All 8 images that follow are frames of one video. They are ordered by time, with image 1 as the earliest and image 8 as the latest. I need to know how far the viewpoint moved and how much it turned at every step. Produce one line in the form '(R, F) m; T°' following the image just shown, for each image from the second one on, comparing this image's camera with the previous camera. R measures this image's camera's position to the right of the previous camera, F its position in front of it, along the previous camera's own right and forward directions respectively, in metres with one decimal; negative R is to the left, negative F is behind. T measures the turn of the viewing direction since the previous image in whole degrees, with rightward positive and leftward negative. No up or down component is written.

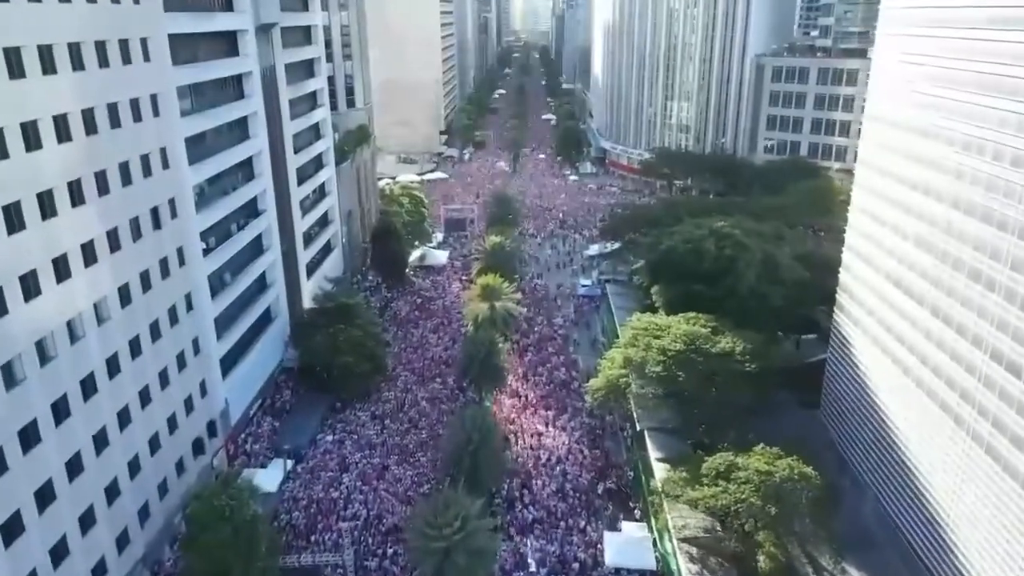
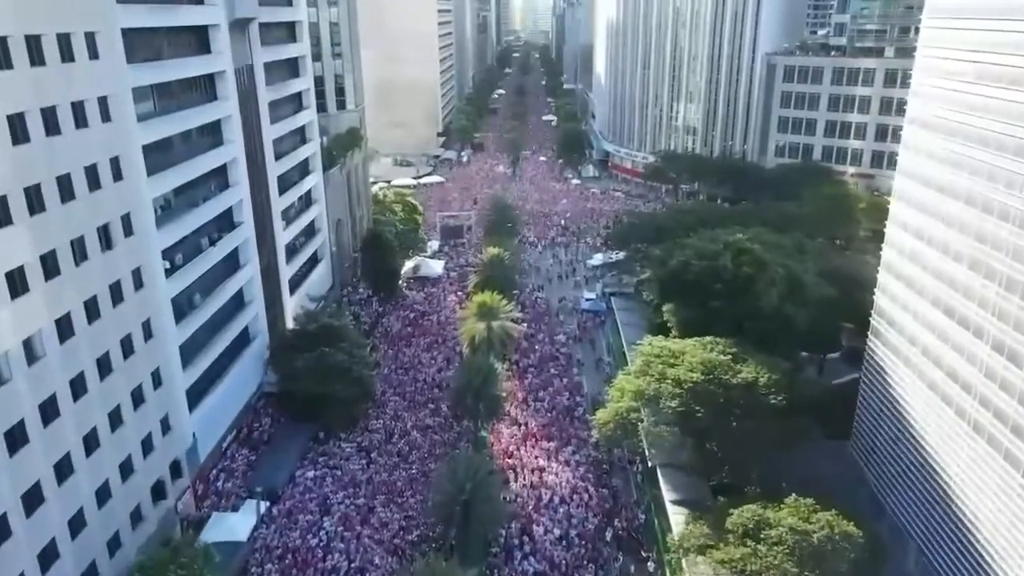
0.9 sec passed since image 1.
(+0.1, +3.6) m; 0°
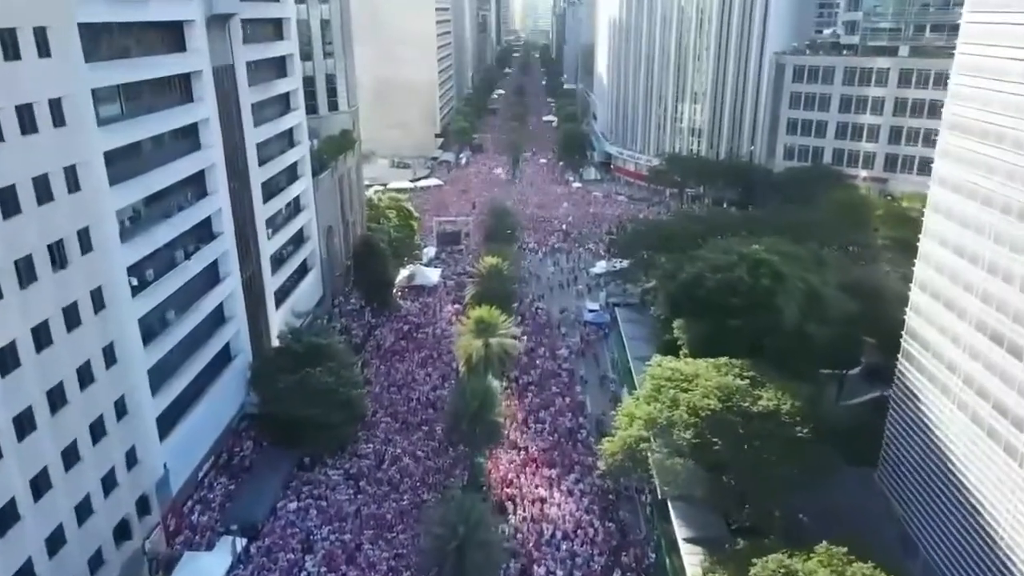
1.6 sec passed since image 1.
(0.0, +2.6) m; 0°
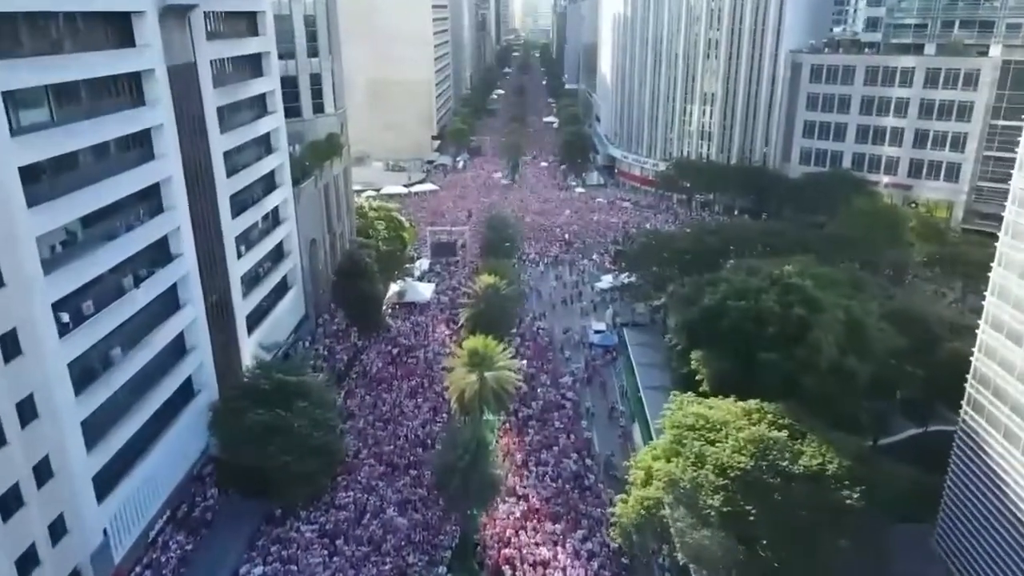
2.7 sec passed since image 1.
(+0.1, +4.4) m; 0°
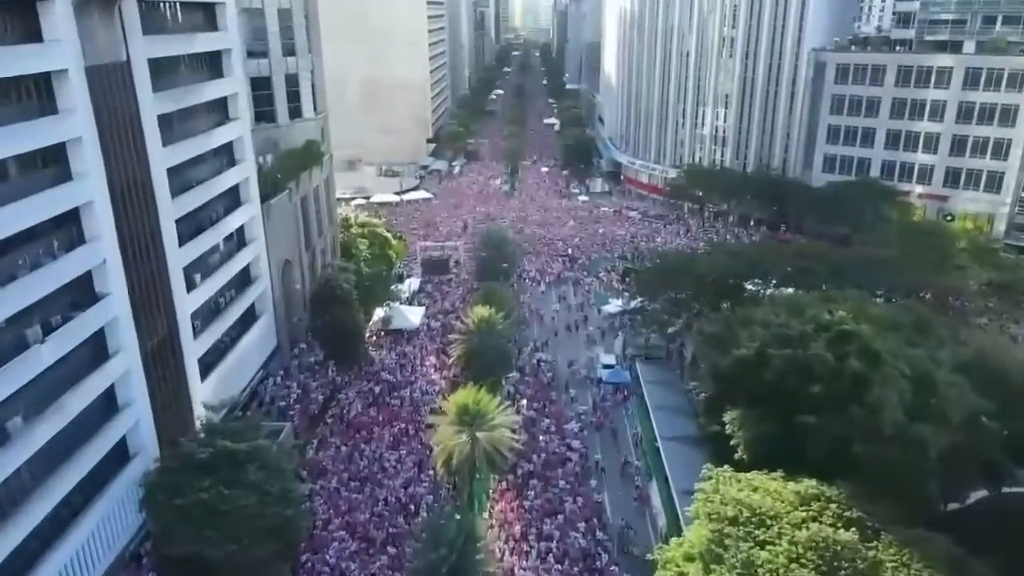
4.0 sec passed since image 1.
(+0.1, +5.5) m; 0°
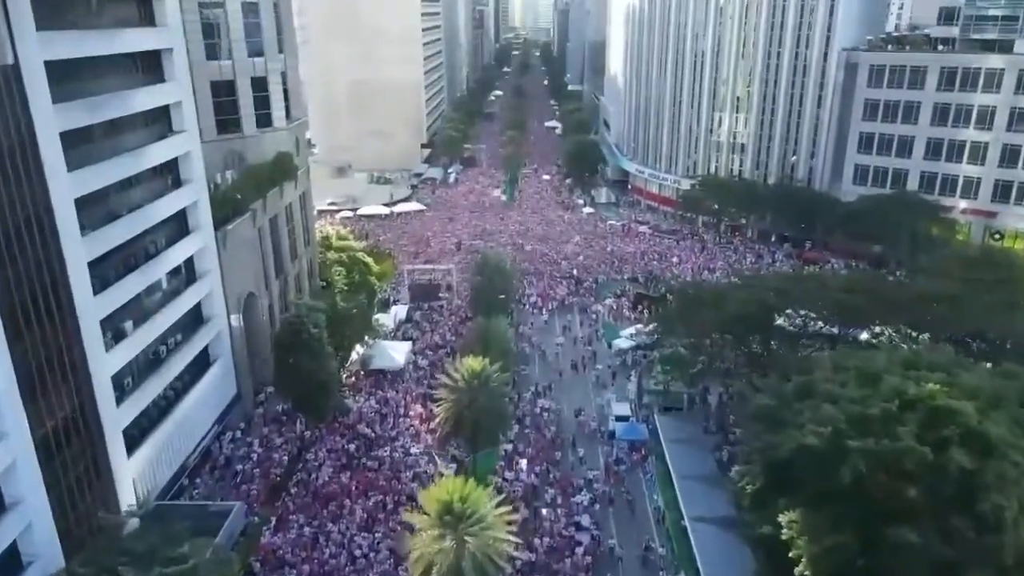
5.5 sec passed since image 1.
(+0.1, +6.1) m; 0°
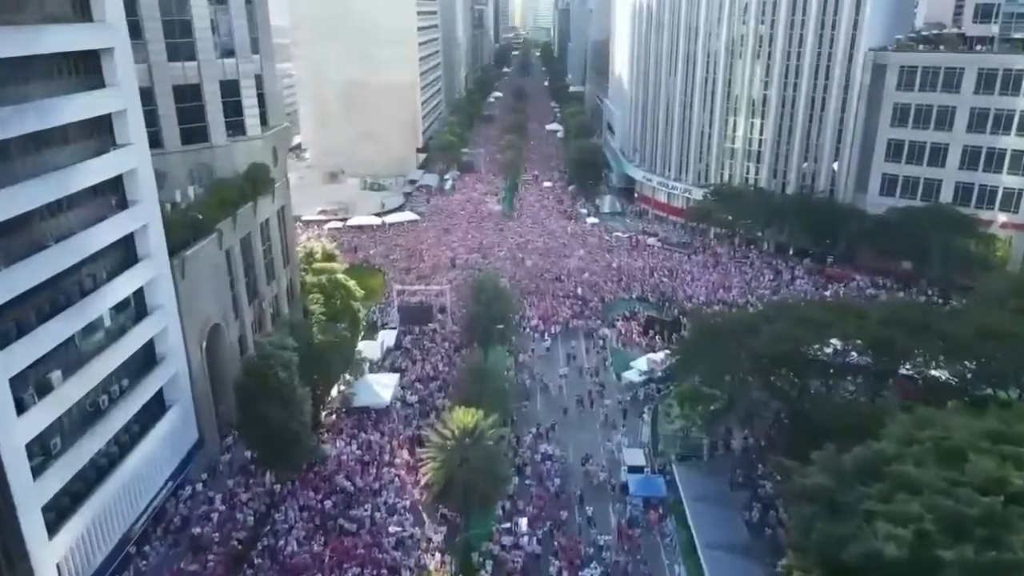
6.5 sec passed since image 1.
(+0.1, +4.5) m; 0°
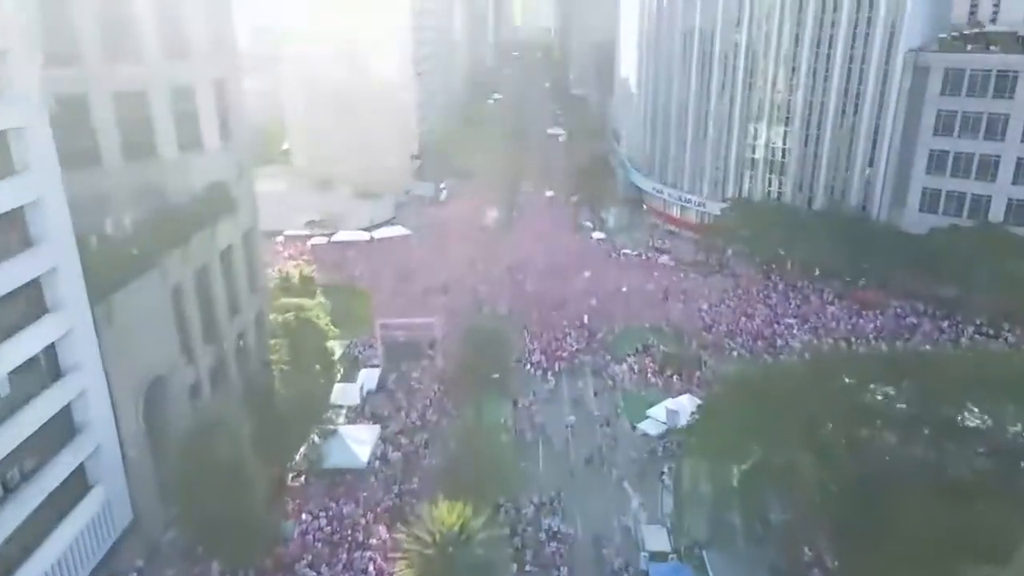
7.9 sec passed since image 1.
(+0.1, +5.5) m; 0°
